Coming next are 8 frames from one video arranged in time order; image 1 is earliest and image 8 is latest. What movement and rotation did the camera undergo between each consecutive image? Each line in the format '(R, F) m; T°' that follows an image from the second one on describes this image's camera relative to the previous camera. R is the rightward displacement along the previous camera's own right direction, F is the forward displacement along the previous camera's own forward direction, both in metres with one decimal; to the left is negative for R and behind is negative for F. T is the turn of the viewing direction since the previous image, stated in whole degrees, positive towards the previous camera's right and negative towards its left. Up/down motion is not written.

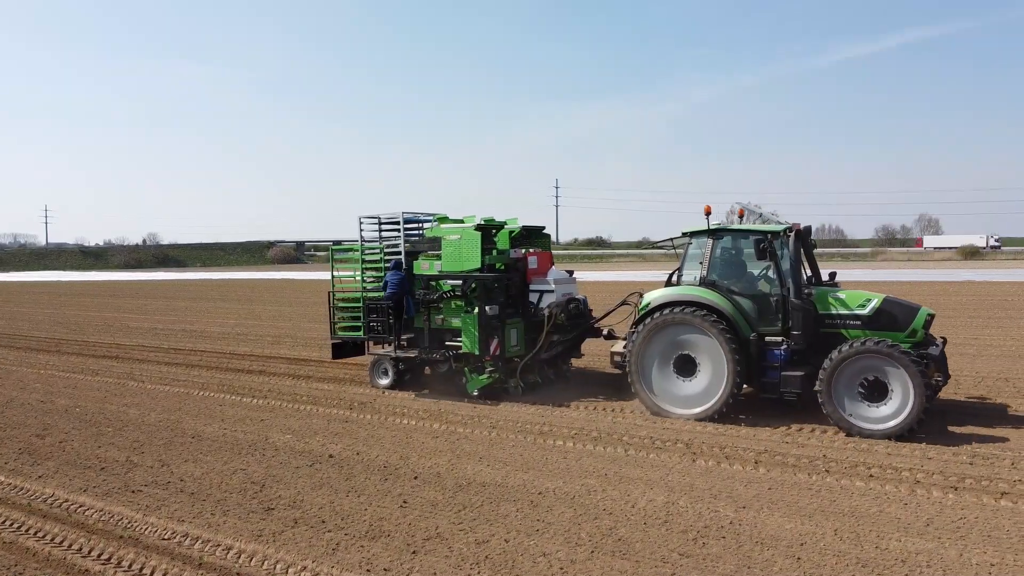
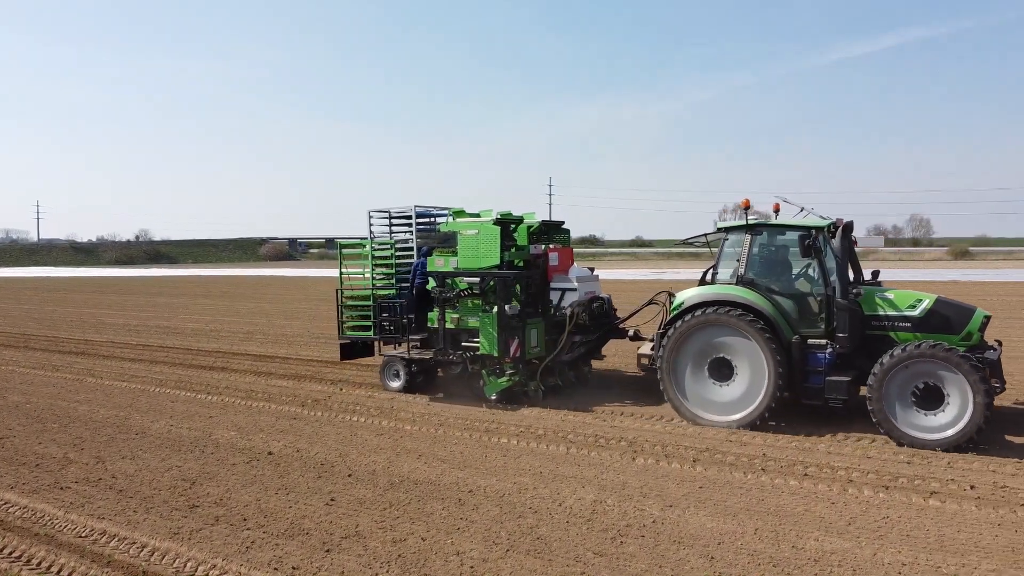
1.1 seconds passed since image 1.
(-0.3, +0.4) m; 0°
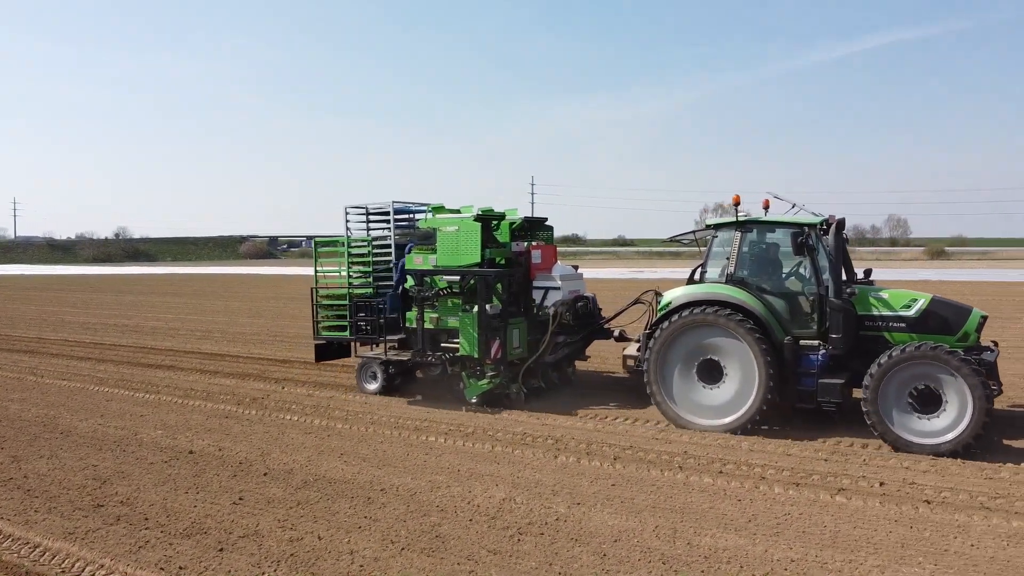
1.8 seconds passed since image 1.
(0.0, +0.3) m; +1°
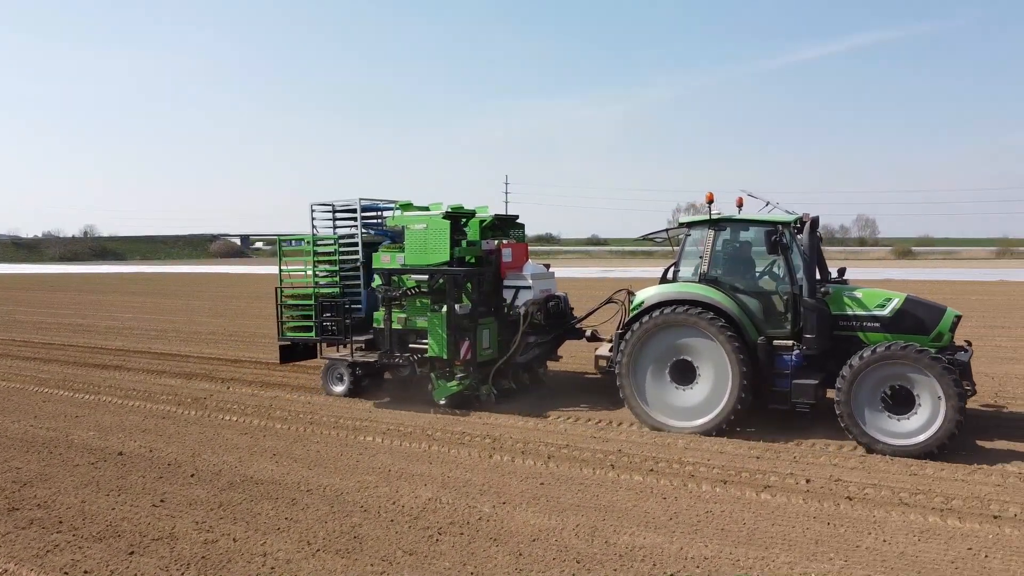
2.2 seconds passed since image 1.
(+0.1, +0.2) m; +2°
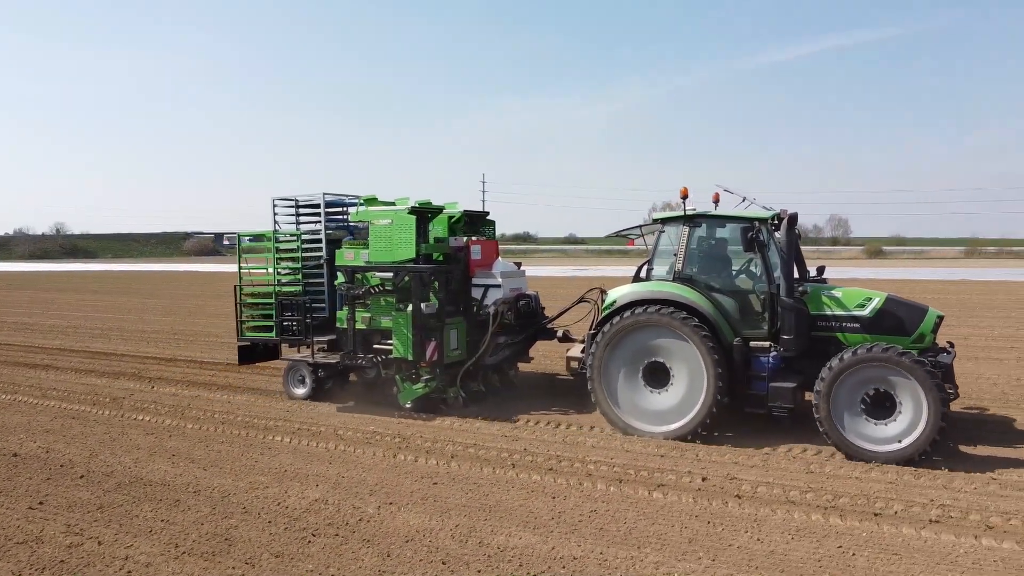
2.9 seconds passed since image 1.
(+0.1, +0.3) m; +2°
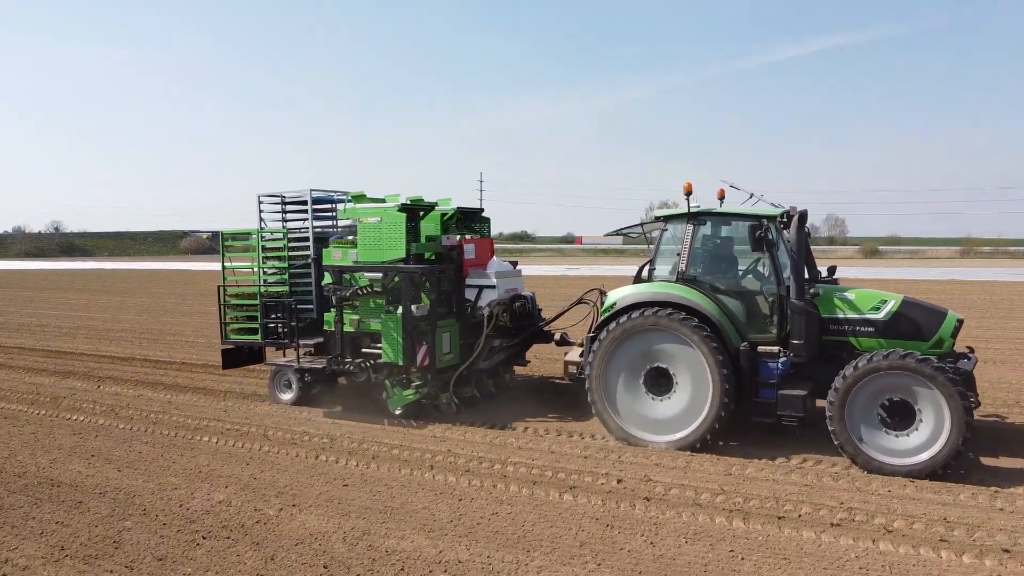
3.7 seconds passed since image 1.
(0.0, +0.3) m; 0°
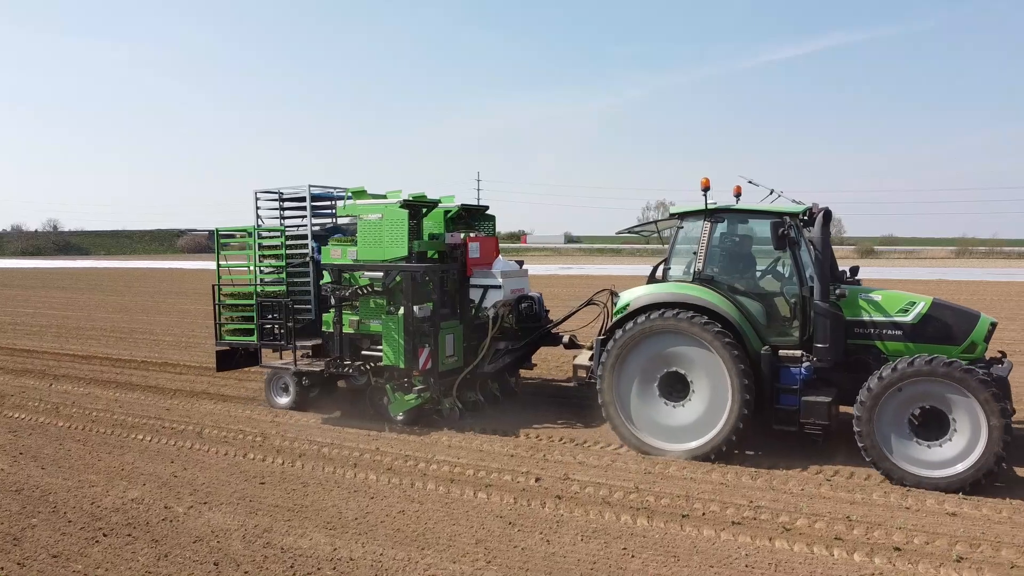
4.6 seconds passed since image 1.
(-0.1, +0.3) m; 0°
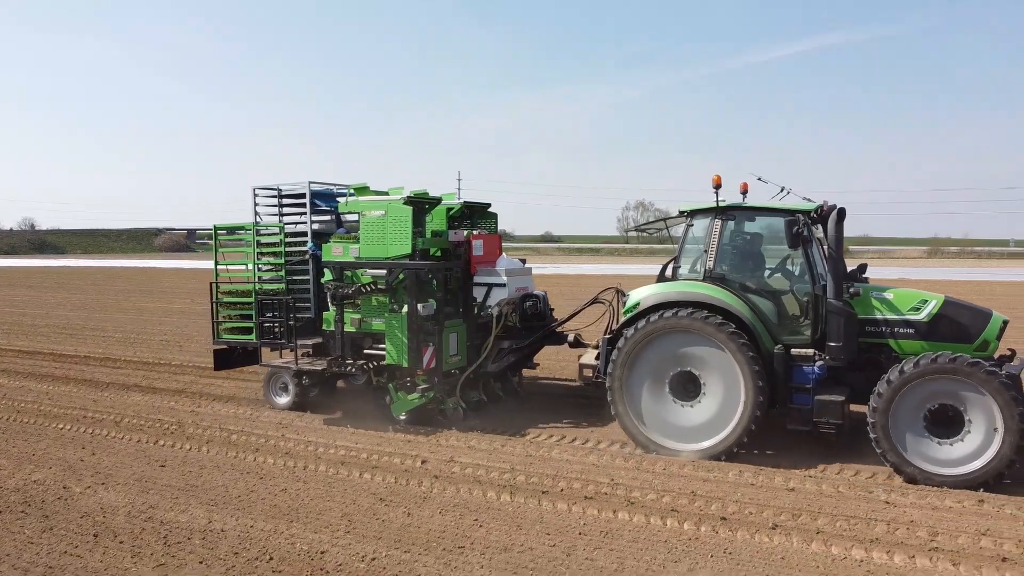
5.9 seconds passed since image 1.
(-0.2, +0.1) m; +1°
